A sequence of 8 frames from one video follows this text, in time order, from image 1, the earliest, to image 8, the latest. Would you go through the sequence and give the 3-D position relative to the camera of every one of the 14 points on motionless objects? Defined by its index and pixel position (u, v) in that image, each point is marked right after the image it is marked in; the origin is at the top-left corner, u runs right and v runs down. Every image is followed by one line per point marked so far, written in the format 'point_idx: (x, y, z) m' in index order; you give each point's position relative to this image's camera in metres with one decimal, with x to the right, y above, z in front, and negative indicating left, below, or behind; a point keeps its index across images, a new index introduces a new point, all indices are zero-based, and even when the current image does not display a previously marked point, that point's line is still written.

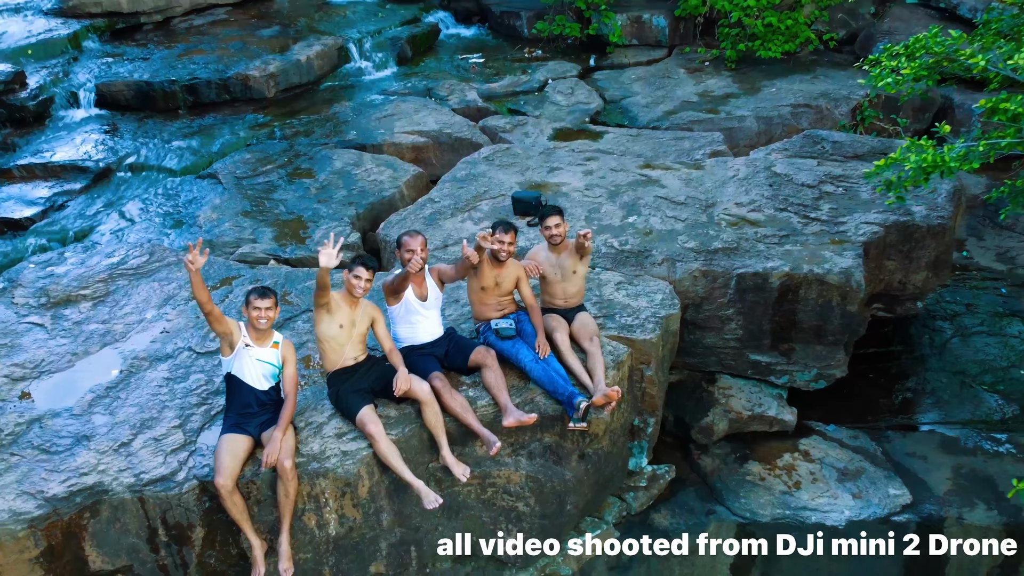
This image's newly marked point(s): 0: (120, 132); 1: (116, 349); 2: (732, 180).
0: (-2.9, +1.1, +6.8) m
1: (-1.6, -0.2, +3.9) m
2: (+1.3, +0.6, +5.5) m
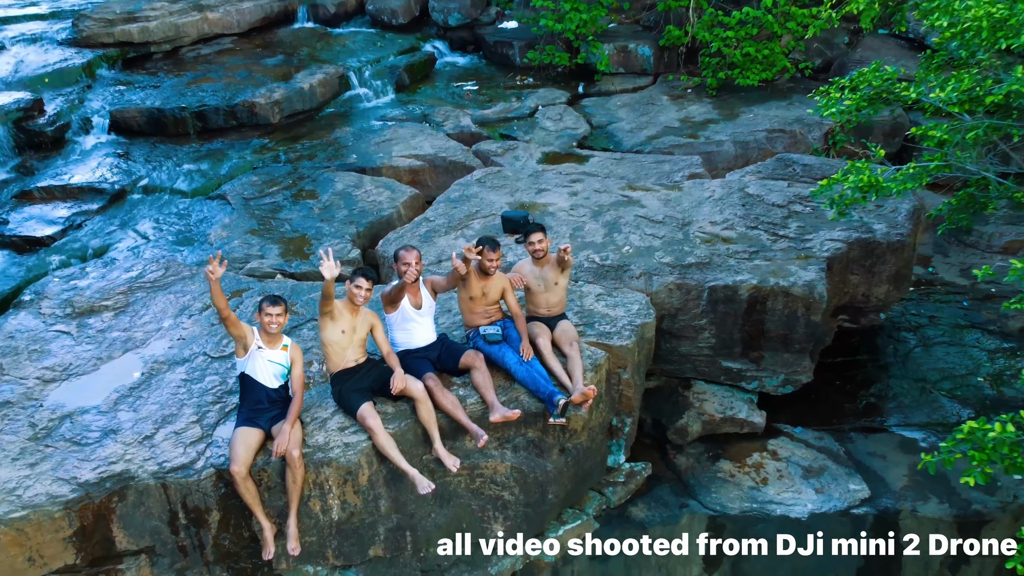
0: (-2.9, +1.0, +7.2) m
1: (-1.7, -0.3, +4.3) m
2: (+1.2, +0.6, +5.9) m
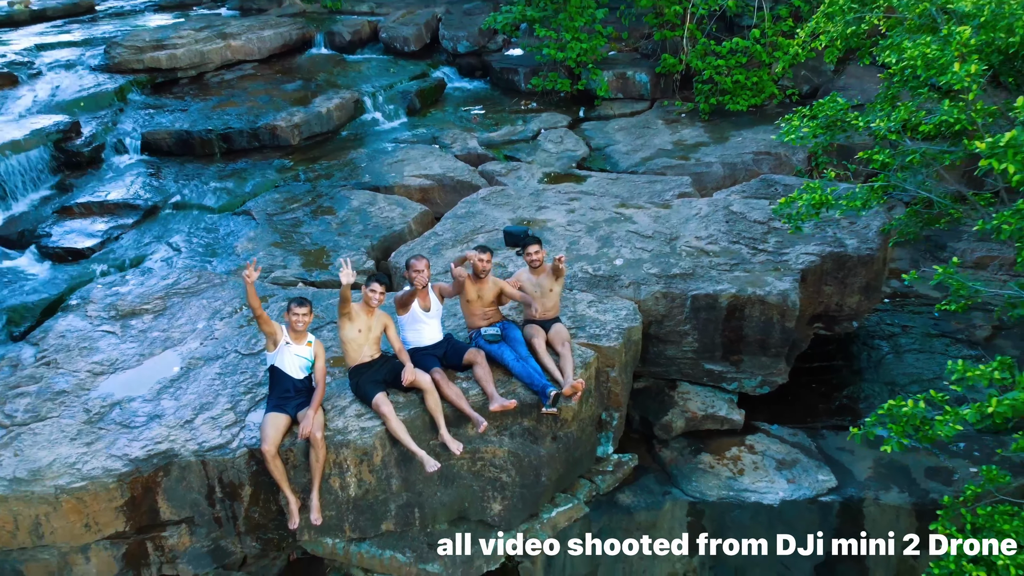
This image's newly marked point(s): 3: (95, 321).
0: (-2.9, +0.9, +7.8) m
1: (-1.7, -0.3, +4.8) m
2: (+1.3, +0.5, +6.4) m
3: (-2.3, -0.2, +5.2) m
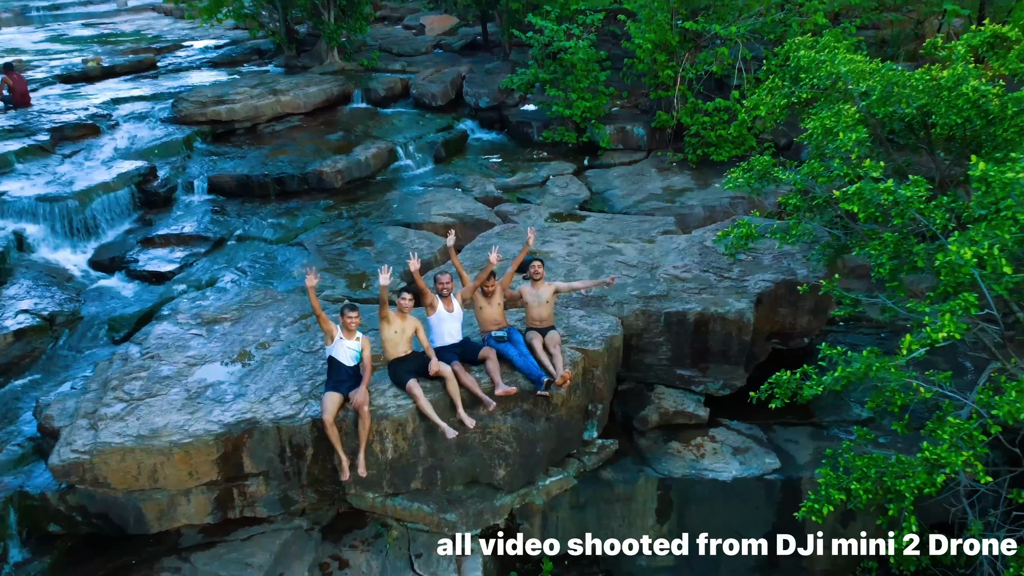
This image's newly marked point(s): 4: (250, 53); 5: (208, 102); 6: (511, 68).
0: (-2.8, +0.7, +9.2) m
1: (-1.7, -0.4, +6.1) m
2: (+1.3, +0.3, +7.7) m
3: (-2.3, -0.3, +6.5) m
4: (-4.4, +4.0, +15.9) m
5: (-3.6, +2.2, +11.2) m
6: (0.0, +3.1, +13.3) m
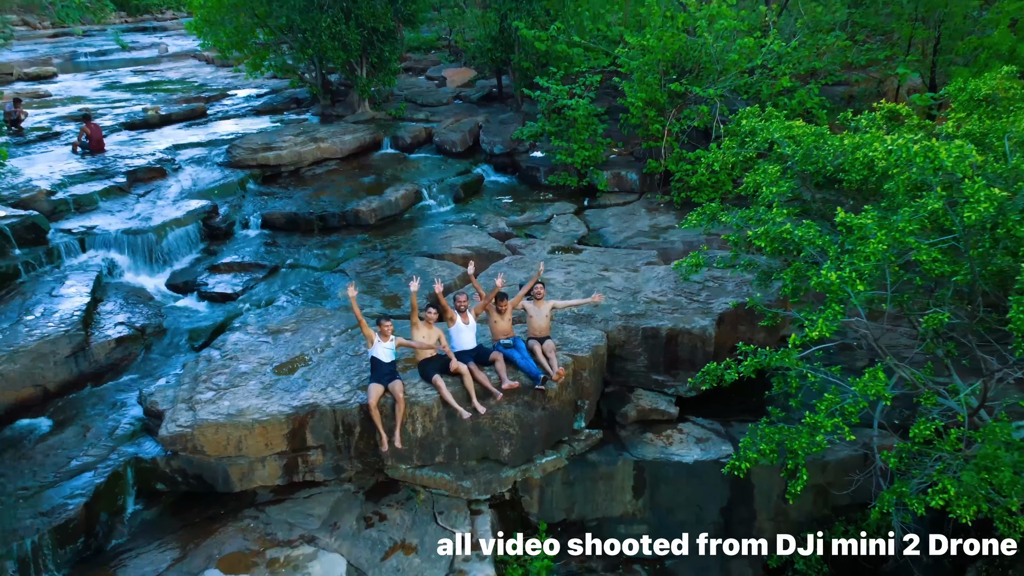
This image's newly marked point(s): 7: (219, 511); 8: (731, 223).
0: (-2.7, +0.5, +10.8) m
1: (-1.7, -0.5, +7.6) m
2: (+1.4, +0.1, +9.2) m
3: (-2.2, -0.4, +8.1) m
4: (-4.2, +3.5, +17.6) m
5: (-3.5, +1.9, +12.9) m
6: (+0.2, +2.7, +14.9) m
7: (-2.1, -1.6, +6.7) m
8: (+1.7, +0.5, +7.2) m
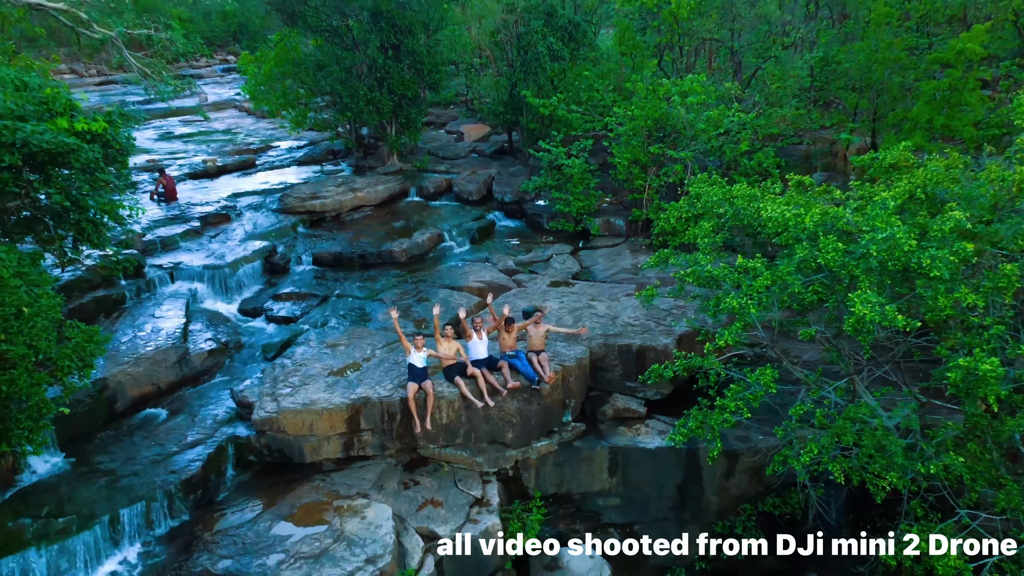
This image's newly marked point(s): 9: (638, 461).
0: (-2.6, +0.1, +13.2) m
1: (-1.6, -0.8, +10.0) m
2: (+1.5, -0.2, +11.5) m
3: (-2.2, -0.7, +10.4) m
4: (-4.0, +2.9, +20.1) m
5: (-3.4, +1.5, +15.3) m
6: (+0.3, +2.2, +17.3) m
7: (-2.1, -1.8, +9.0) m
8: (+1.7, +0.2, +9.5) m
9: (+1.3, -1.8, +9.8) m
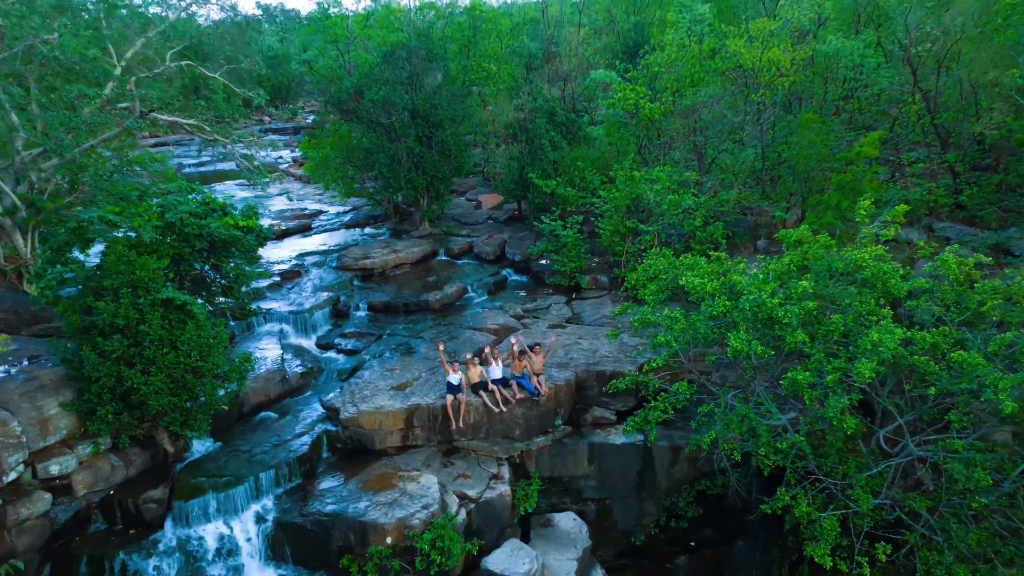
0: (-2.5, -0.6, +17.3) m
1: (-1.5, -1.4, +14.0) m
2: (+1.6, -0.9, +15.6) m
3: (-2.1, -1.3, +14.5) m
4: (-3.8, +1.8, +24.4) m
5: (-3.2, +0.6, +19.5) m
6: (+0.5, +1.2, +21.5) m
7: (-2.0, -2.4, +13.0) m
8: (+1.8, -0.4, +13.6) m
9: (+1.4, -2.4, +13.8) m
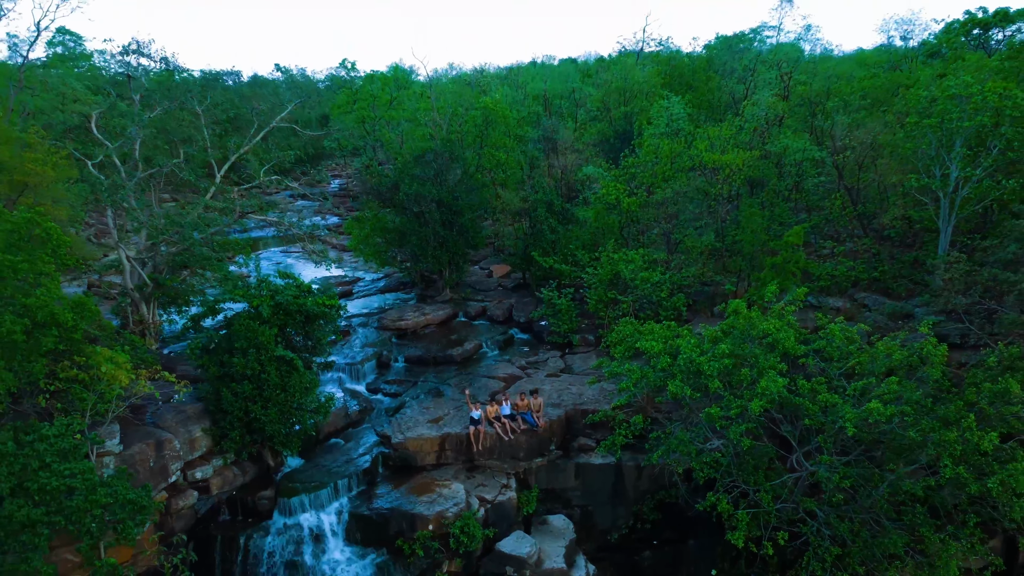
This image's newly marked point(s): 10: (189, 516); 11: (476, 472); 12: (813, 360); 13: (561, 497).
0: (-2.3, -2.0, +22.1) m
1: (-1.4, -2.6, +18.8) m
2: (+1.7, -2.2, +20.3) m
3: (-1.9, -2.5, +19.3) m
4: (-3.6, +0.1, +29.3) m
5: (-3.0, -0.8, +24.4) m
6: (+0.7, -0.4, +26.4) m
7: (-1.9, -3.5, +17.7) m
8: (+2.0, -1.5, +18.4) m
9: (+1.5, -3.6, +18.5) m
10: (-5.4, -3.8, +15.6) m
11: (-0.7, -3.5, +17.9) m
12: (+5.4, -1.3, +16.8) m
13: (+1.0, -4.2, +18.7) m
